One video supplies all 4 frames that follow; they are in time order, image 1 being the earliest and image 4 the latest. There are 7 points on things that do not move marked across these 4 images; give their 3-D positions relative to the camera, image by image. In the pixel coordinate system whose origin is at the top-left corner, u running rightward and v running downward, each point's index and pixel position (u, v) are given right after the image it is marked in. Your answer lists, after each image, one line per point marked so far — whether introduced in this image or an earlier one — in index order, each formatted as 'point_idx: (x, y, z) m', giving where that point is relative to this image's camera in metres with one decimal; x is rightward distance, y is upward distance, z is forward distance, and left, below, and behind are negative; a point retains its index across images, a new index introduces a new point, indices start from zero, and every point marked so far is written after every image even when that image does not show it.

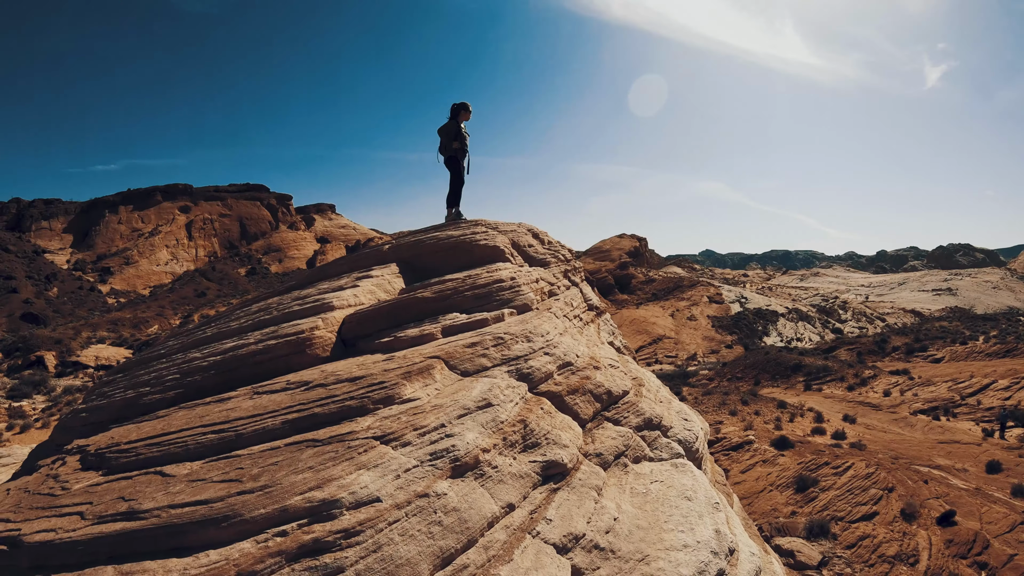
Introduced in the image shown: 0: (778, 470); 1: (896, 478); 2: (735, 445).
0: (+10.5, -7.1, +17.4) m
1: (+13.4, -6.7, +15.5) m
2: (+10.0, -6.9, +19.8) m
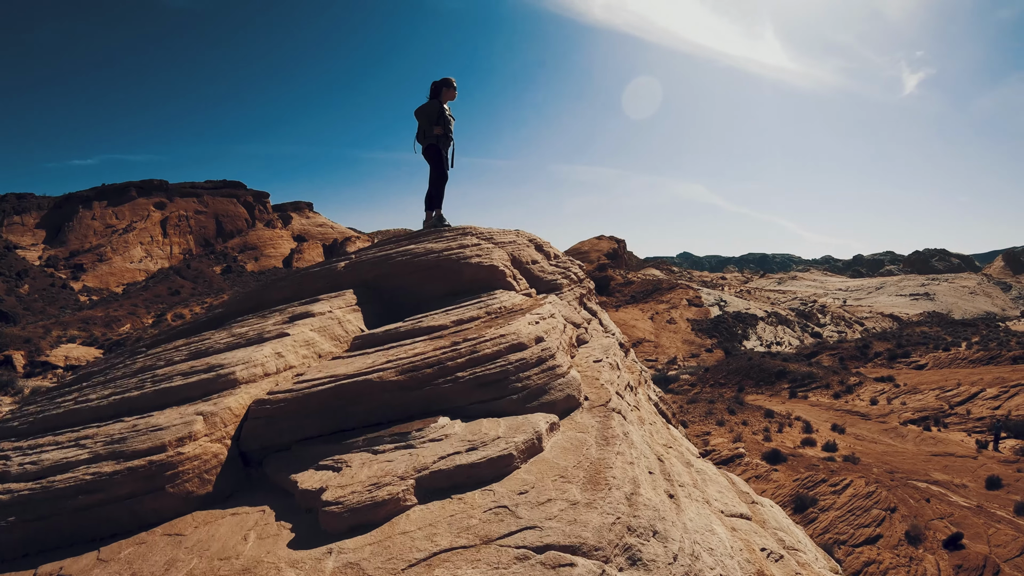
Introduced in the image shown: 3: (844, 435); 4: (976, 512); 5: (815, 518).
0: (+9.8, -7.4, +16.5) m
1: (+12.9, -7.0, +14.8) m
2: (+9.1, -7.2, +18.8) m
3: (+14.8, -6.5, +19.7) m
4: (+14.6, -7.0, +13.8) m
5: (+10.0, -7.5, +14.5) m
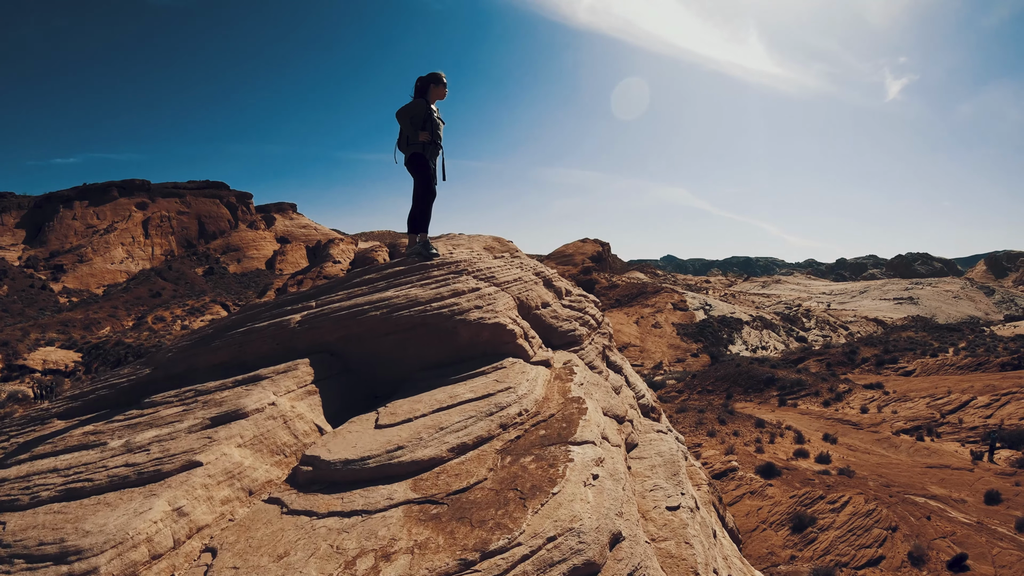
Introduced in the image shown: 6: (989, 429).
0: (+9.4, -7.9, +16.0) m
1: (+12.5, -7.4, +14.4) m
2: (+8.7, -7.7, +18.3) m
3: (+14.3, -6.9, +19.4) m
4: (+14.3, -7.4, +13.5) m
5: (+9.7, -8.0, +14.0) m
6: (+19.4, -5.8, +18.0) m
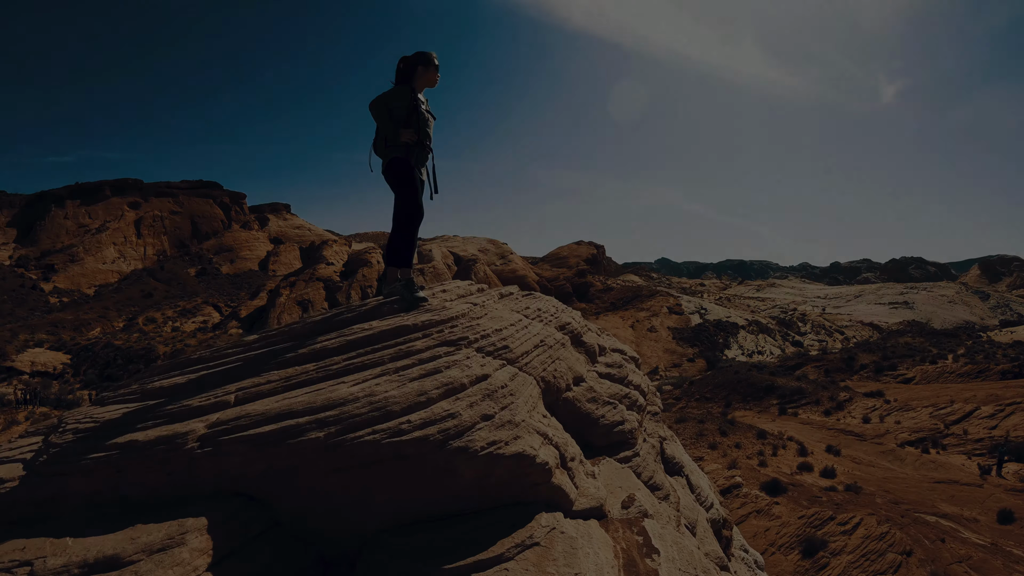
0: (+9.5, -8.4, +15.6) m
1: (+12.6, -7.9, +14.0) m
2: (+8.7, -8.3, +17.9) m
3: (+14.2, -7.4, +19.0) m
4: (+14.4, -7.9, +13.2) m
5: (+9.8, -8.5, +13.5) m
6: (+19.4, -6.1, +17.8) m
